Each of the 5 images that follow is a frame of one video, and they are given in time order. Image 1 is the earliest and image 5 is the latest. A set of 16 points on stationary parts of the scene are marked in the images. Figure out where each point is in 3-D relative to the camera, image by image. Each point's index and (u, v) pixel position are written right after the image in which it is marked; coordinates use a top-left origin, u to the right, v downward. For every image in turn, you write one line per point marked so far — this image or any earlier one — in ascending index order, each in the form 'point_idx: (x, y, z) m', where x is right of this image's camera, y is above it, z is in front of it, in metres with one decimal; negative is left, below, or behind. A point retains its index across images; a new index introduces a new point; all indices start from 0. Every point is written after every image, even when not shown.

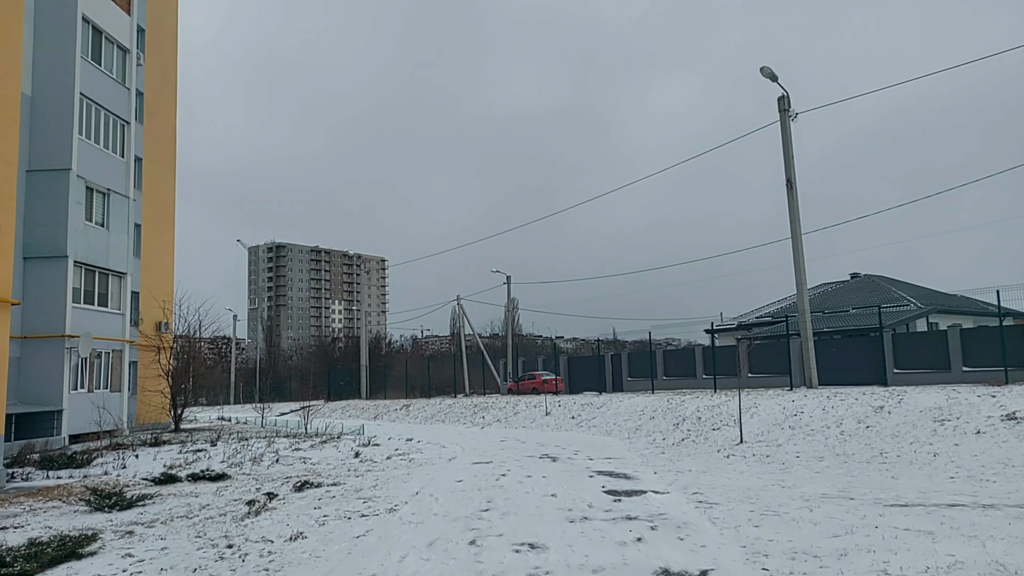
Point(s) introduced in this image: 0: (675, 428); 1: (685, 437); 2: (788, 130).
0: (+3.8, -3.3, +16.9) m
1: (+3.8, -3.3, +15.6) m
2: (+7.4, +4.3, +19.4) m
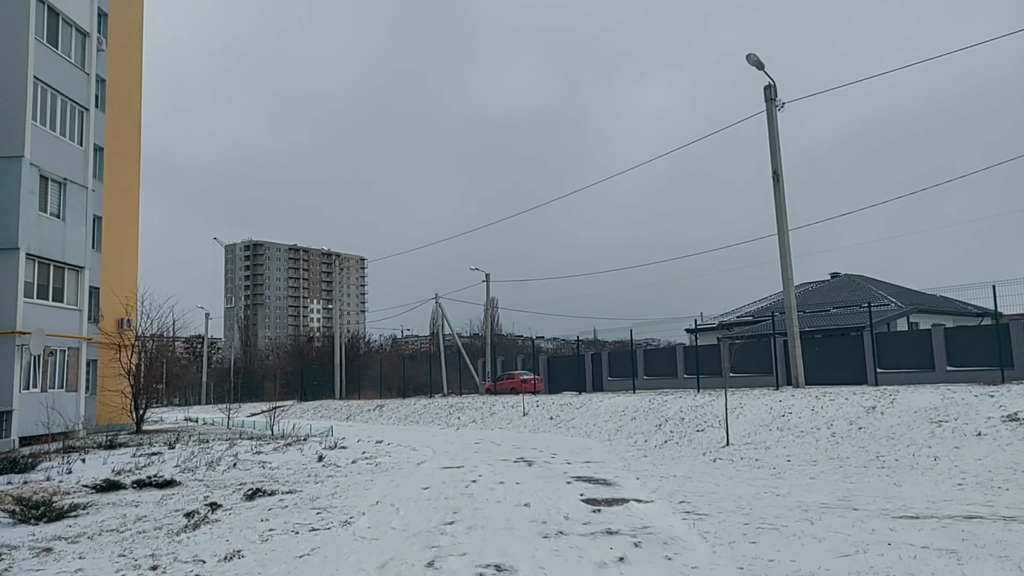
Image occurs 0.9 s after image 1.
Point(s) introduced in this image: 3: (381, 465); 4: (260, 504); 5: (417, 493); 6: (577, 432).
0: (+3.3, -3.2, +16.1) m
1: (+3.2, -3.2, +14.8) m
2: (+6.8, +4.4, +18.7) m
3: (-2.5, -3.3, +13.4) m
4: (-3.5, -3.0, +9.9) m
5: (-1.3, -2.8, +9.8) m
6: (+1.7, -3.7, +18.4) m
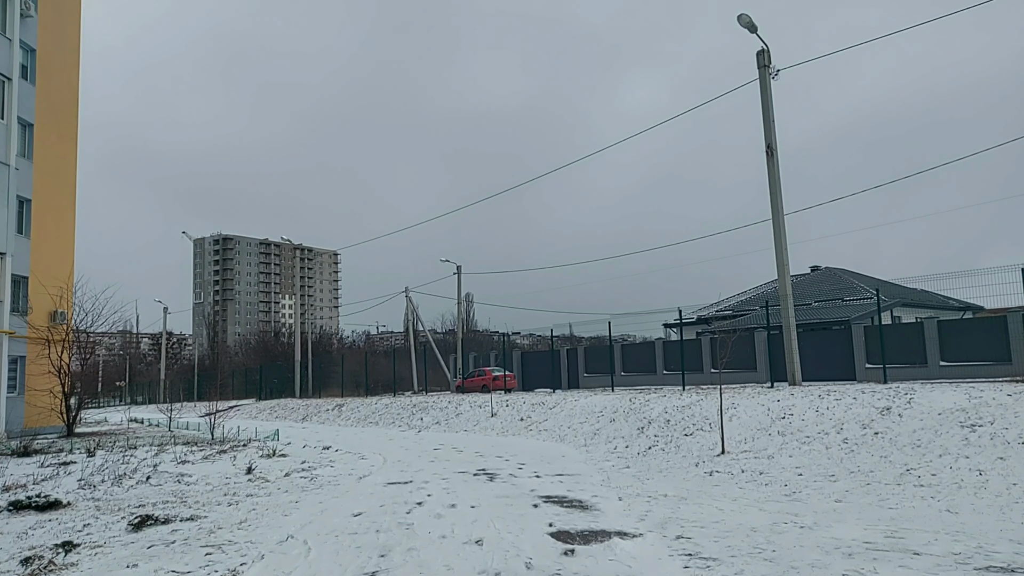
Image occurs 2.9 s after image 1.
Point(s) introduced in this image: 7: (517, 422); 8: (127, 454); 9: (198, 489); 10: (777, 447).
0: (+2.5, -2.9, +14.3) m
1: (+2.5, -2.9, +12.9) m
2: (+6.0, +4.7, +16.9) m
3: (-3.1, -3.0, +11.4) m
4: (-4.0, -2.7, +7.8) m
5: (-1.8, -2.6, +7.8) m
6: (+0.9, -3.4, +16.4) m
7: (+0.1, -3.5, +18.6) m
8: (-9.0, -3.9, +16.7) m
9: (-4.9, -3.1, +11.2) m
10: (+4.1, -2.5, +11.2) m
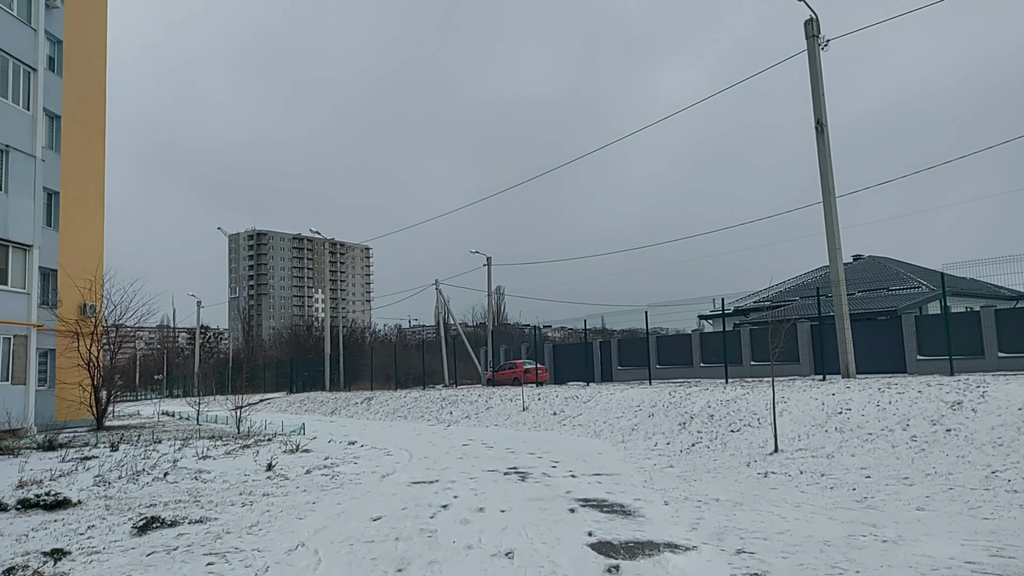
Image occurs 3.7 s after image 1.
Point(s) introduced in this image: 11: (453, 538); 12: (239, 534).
0: (+3.1, -2.6, +13.3) m
1: (+3.1, -2.6, +12.0) m
2: (+6.7, +5.0, +15.7) m
3: (-2.6, -2.8, +10.7) m
4: (-3.7, -2.6, +7.2) m
5: (-1.5, -2.4, +7.1) m
6: (+1.6, -3.1, +15.6) m
7: (+0.9, -3.2, +17.8) m
8: (-8.2, -3.7, +16.3) m
9: (-4.4, -2.9, +10.6) m
10: (+4.6, -2.2, +10.2) m
11: (-0.5, -2.3, +6.5) m
12: (-2.8, -2.5, +7.3) m
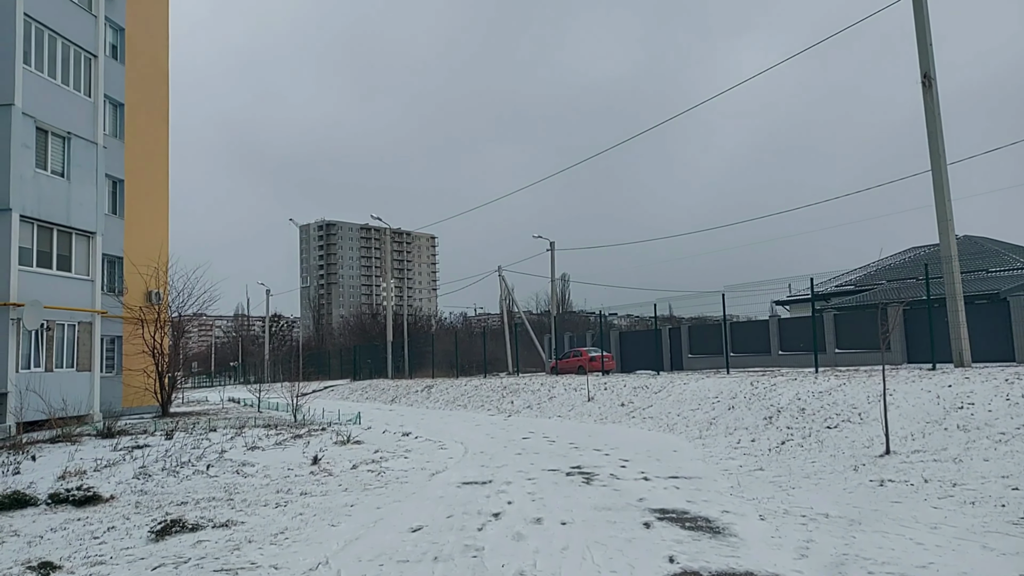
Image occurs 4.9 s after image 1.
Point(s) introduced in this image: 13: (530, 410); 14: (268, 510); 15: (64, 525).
0: (+4.2, -2.3, +11.9) m
1: (+4.1, -2.3, +10.5) m
2: (+7.9, +5.4, +13.8) m
3: (-1.8, -2.5, +9.7) m
4: (-3.1, -2.3, +6.3) m
5: (-1.0, -2.1, +6.0) m
6: (+2.9, -2.7, +14.2) m
7: (+2.4, -2.8, +16.5) m
8: (-6.8, -3.3, +15.8) m
9: (-3.6, -2.7, +9.8) m
10: (+5.4, -1.9, +8.6) m
11: (-0.1, -2.0, +5.3) m
12: (-2.2, -2.3, +6.4) m
13: (+0.5, -3.2, +19.0) m
14: (-2.7, -2.5, +8.0) m
15: (-4.8, -2.6, +7.7) m
